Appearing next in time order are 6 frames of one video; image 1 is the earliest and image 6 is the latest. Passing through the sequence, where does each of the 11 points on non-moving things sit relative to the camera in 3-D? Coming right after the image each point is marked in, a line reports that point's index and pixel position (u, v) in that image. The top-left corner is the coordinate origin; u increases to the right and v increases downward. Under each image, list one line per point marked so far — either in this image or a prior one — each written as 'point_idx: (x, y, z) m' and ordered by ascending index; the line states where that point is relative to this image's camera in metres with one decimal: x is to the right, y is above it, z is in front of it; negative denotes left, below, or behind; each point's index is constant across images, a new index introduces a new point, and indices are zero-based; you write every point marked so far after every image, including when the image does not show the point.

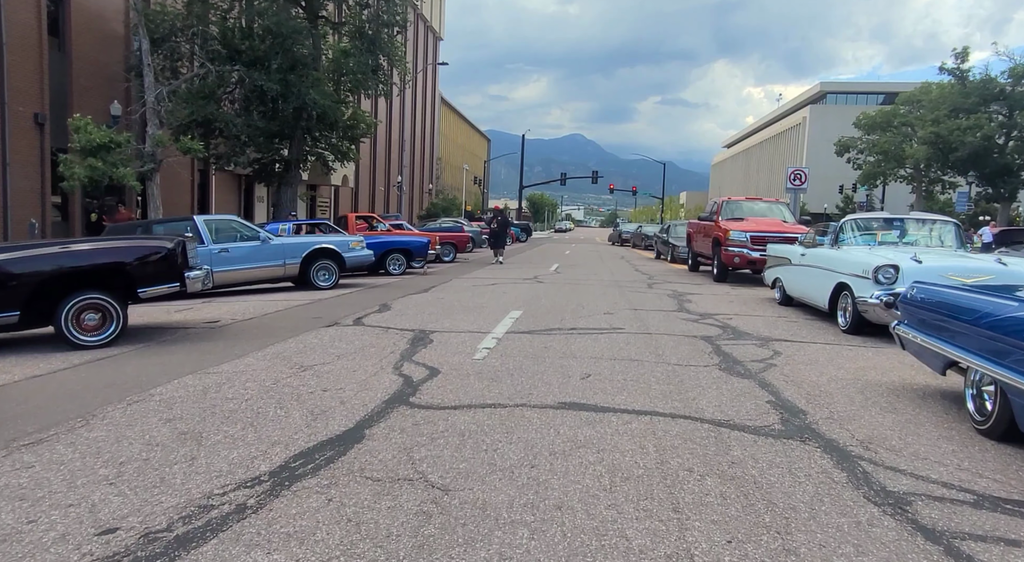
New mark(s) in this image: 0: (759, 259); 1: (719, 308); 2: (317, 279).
0: (+5.8, +0.5, +18.6) m
1: (+3.4, -0.5, +12.9) m
2: (-3.8, 0.0, +15.3) m
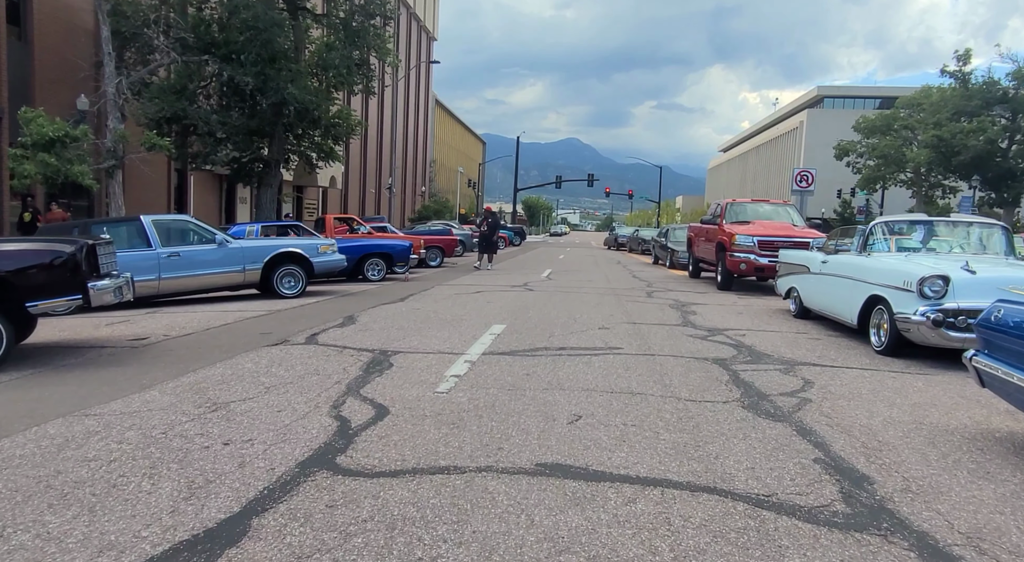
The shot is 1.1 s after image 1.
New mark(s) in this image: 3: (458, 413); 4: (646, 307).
0: (+5.5, +0.3, +17.2) m
1: (+3.1, -0.6, +11.4) m
2: (-4.0, -0.1, +13.8) m
3: (-0.4, -0.9, +5.4) m
4: (+2.3, -0.4, +13.6) m
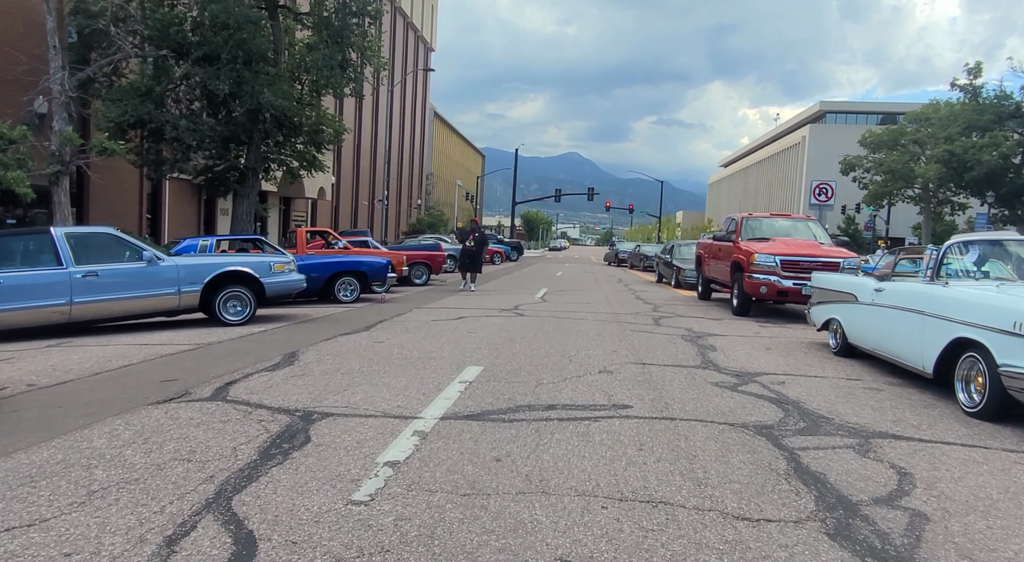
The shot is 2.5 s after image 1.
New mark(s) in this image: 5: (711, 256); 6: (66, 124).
0: (+5.3, -0.2, +15.1) m
1: (+2.9, -1.0, +9.3) m
2: (-4.3, -0.5, +11.7) m
3: (-0.6, -1.1, +3.3) m
4: (+2.1, -0.8, +11.5) m
5: (+4.9, +0.6, +19.5) m
6: (-10.3, +3.6, +18.1) m
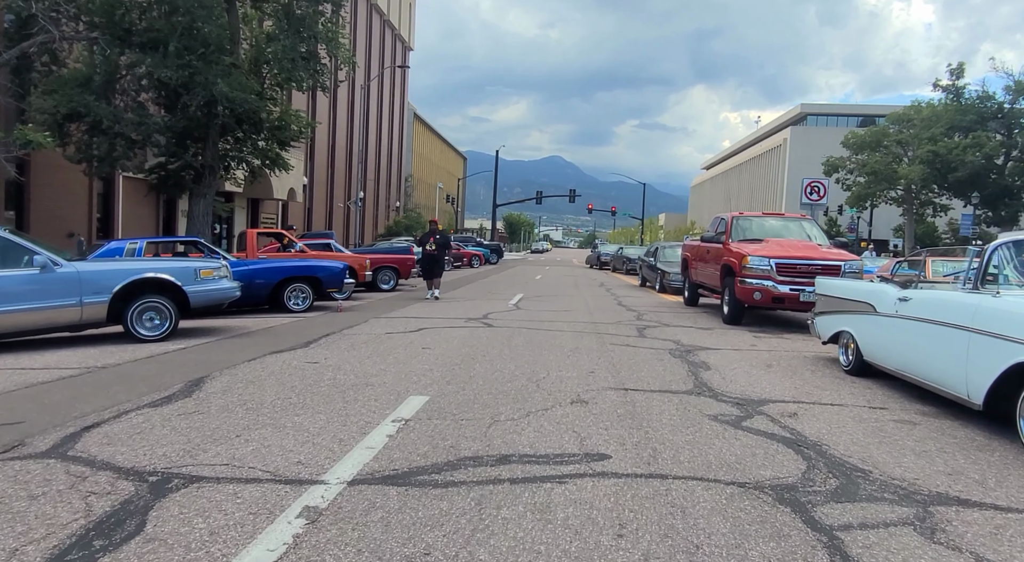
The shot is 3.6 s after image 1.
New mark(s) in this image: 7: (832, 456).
0: (+4.8, -0.2, +13.6) m
1: (+2.5, -1.1, +7.8) m
2: (-4.7, -0.6, +10.1) m
3: (-0.9, -1.2, +1.7) m
4: (+1.6, -0.9, +10.0) m
5: (+4.3, +0.5, +18.1) m
6: (-10.9, +3.4, +16.4) m
7: (+2.1, -1.2, +5.2) m
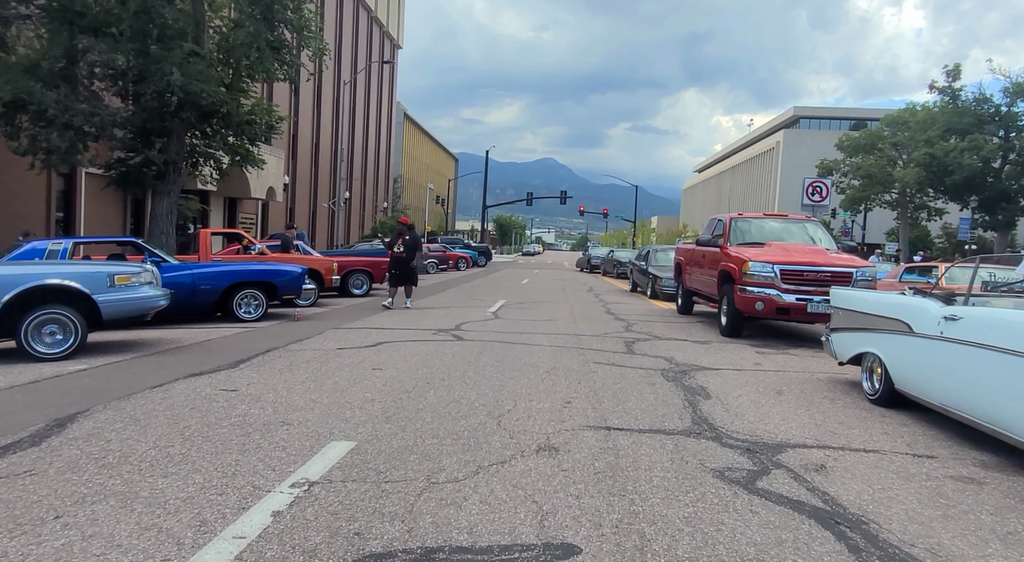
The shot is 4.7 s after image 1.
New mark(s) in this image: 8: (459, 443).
0: (+4.4, -0.4, +12.2) m
1: (+2.1, -1.2, +6.4) m
2: (-5.1, -0.7, +8.6) m
3: (-1.2, -1.3, +0.2) m
4: (+1.3, -1.0, +8.5) m
5: (+3.8, +0.4, +16.7) m
6: (-11.3, +3.4, +14.8) m
7: (+1.8, -1.3, +3.7) m
8: (-0.4, -1.1, +5.4) m
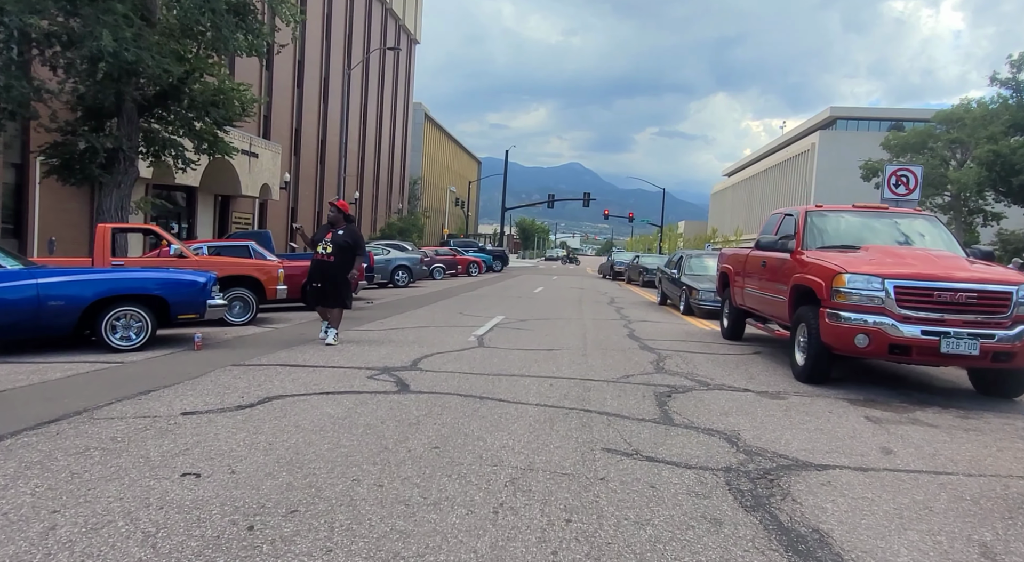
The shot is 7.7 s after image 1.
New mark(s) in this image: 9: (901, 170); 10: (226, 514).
0: (+4.1, -0.6, +8.0) m
1: (+1.7, -1.3, +2.2) m
2: (-5.5, -0.8, +4.6) m
3: (-1.8, -1.4, -3.8) m
4: (+0.9, -1.2, +4.4) m
5: (+3.7, +0.1, +12.4) m
6: (-11.4, +3.3, +11.1) m
7: (+1.2, -1.4, -0.4) m
8: (-0.9, -1.3, +1.3) m
9: (+7.9, +2.3, +16.0) m
10: (-1.5, -1.2, +4.0) m
